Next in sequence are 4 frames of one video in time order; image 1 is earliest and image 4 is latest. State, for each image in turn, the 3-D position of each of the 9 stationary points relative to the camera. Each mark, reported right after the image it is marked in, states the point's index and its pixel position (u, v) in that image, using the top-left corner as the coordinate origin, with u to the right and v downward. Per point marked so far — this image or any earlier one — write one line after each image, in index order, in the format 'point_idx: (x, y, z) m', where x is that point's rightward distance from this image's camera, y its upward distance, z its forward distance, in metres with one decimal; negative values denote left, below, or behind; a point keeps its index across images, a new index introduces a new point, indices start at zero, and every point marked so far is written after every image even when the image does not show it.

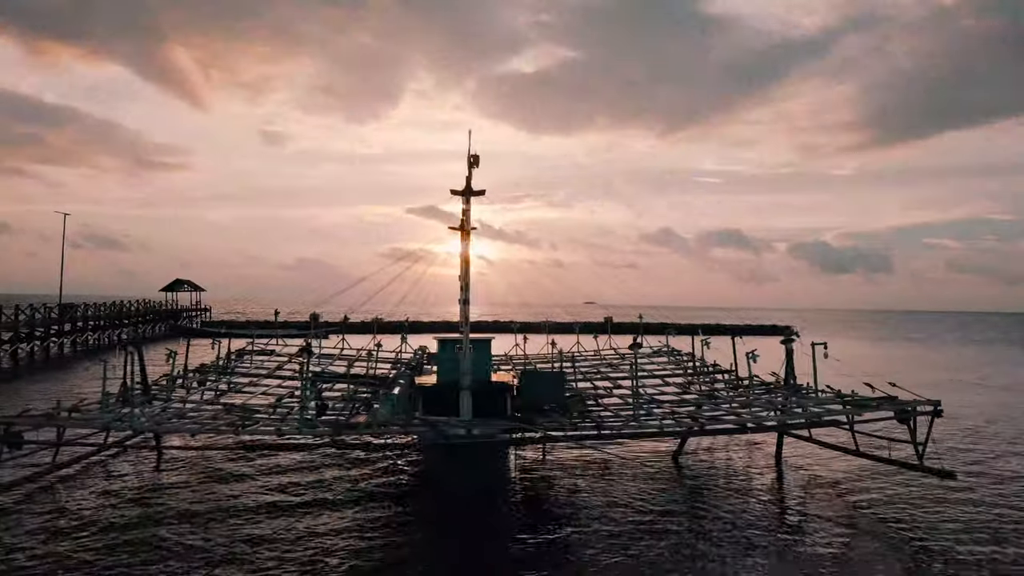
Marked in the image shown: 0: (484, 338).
0: (-1.0, -1.6, +18.1) m
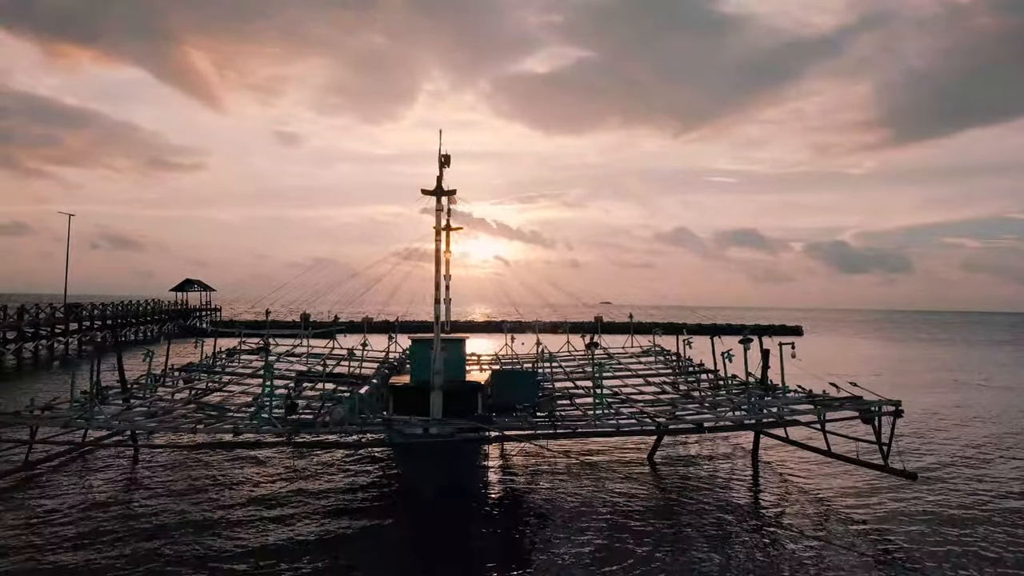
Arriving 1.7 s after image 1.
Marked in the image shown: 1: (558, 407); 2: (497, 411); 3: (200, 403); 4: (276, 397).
0: (-1.8, -1.6, +18.1) m
1: (+1.3, -3.8, +18.0) m
2: (-0.6, -3.8, +17.7) m
3: (-9.8, -3.5, +17.6) m
4: (-7.9, -3.5, +18.5) m
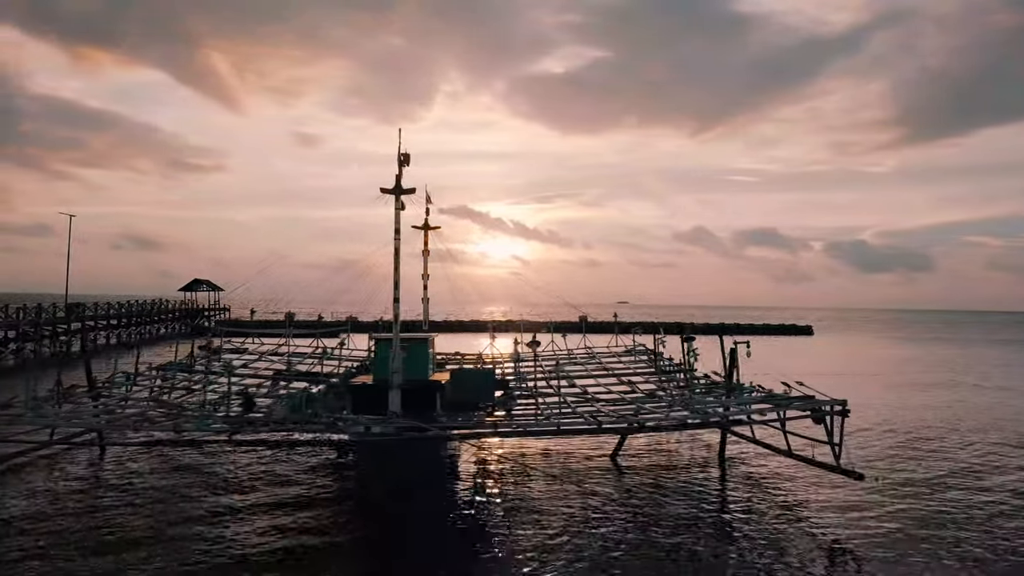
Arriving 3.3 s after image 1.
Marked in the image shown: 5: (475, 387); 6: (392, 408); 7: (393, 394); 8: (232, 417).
0: (-2.9, -1.6, +18.1) m
1: (+0.2, -3.7, +17.9) m
2: (-1.7, -3.8, +17.6) m
3: (-11.0, -3.5, +17.6) m
4: (-9.0, -3.5, +18.4) m
5: (-1.0, -3.0, +17.4) m
6: (-3.5, -3.5, +16.7) m
7: (-3.5, -3.1, +16.5) m
8: (-7.4, -3.5, +15.2) m
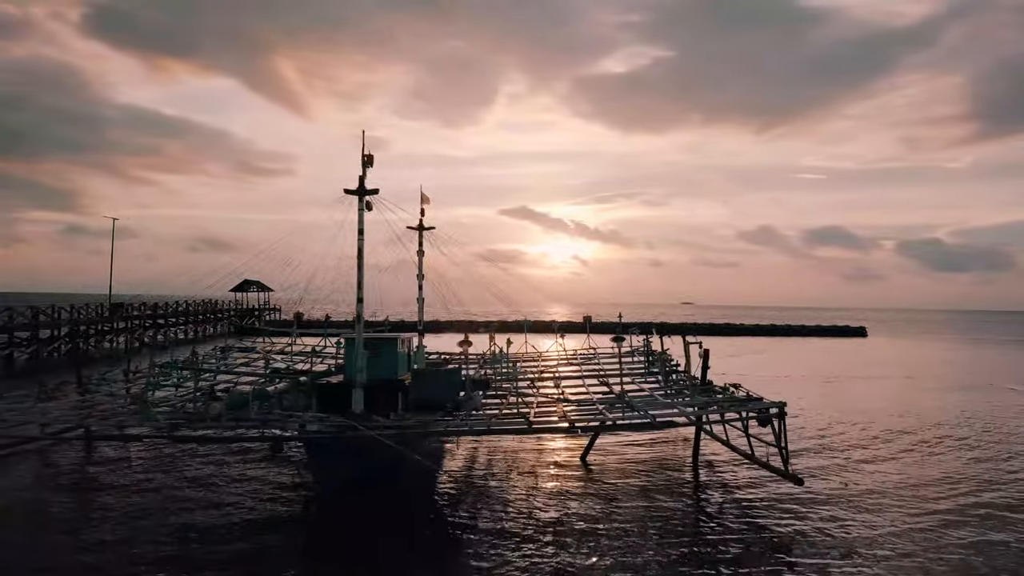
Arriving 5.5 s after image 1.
0: (-3.9, -1.6, +18.3) m
1: (-0.8, -3.7, +17.9) m
2: (-2.7, -3.8, +17.7) m
3: (-12.0, -3.5, +18.3) m
4: (-10.0, -3.5, +19.0) m
5: (-2.0, -3.0, +17.5) m
6: (-4.6, -3.5, +16.9) m
7: (-4.5, -3.1, +16.8) m
8: (-8.5, -3.5, +15.7) m
